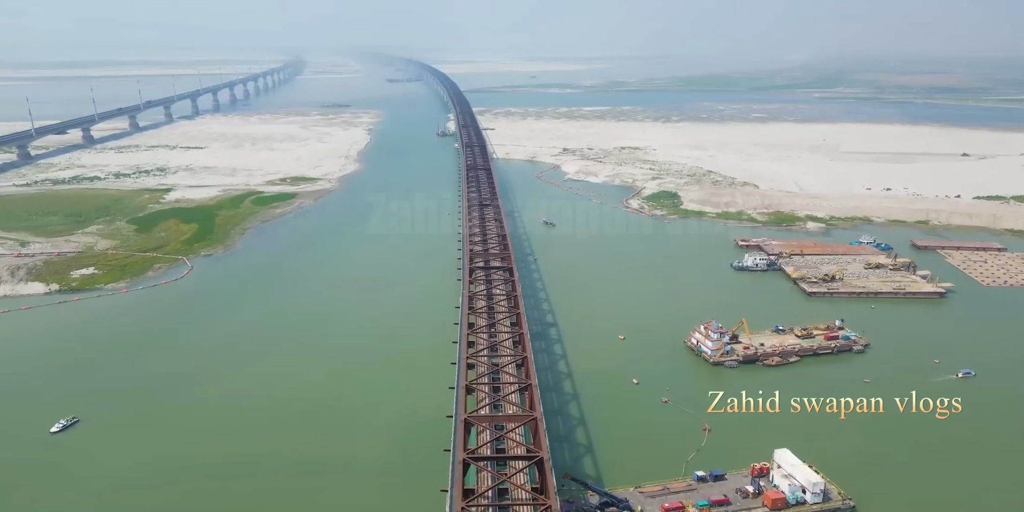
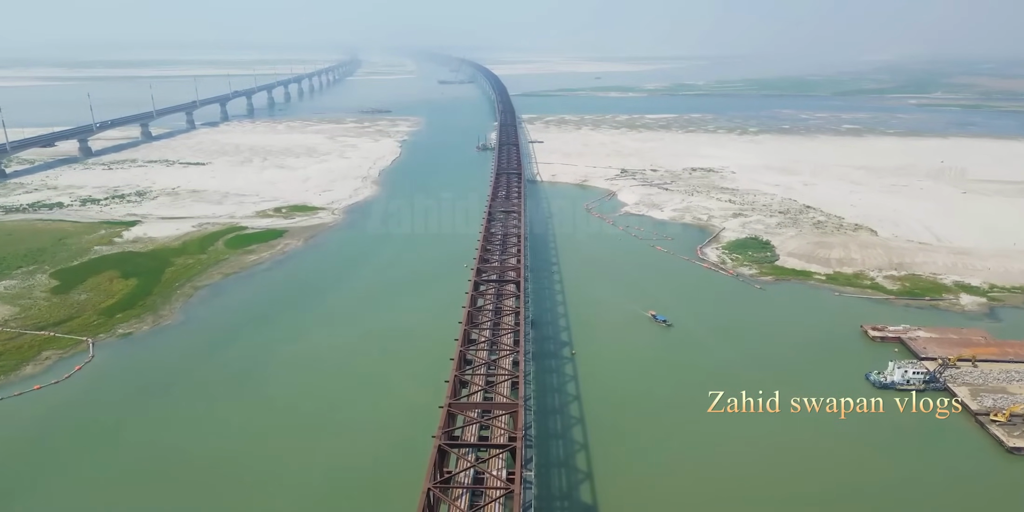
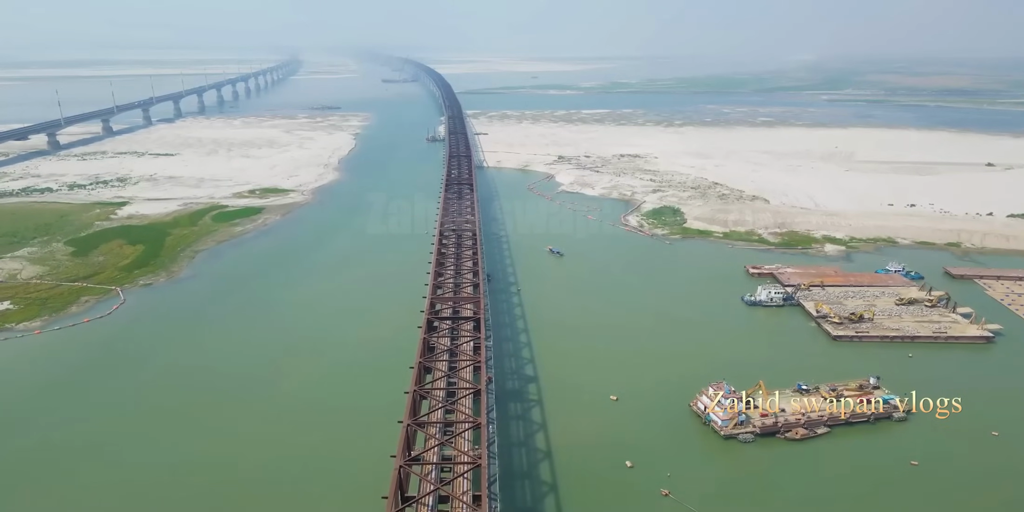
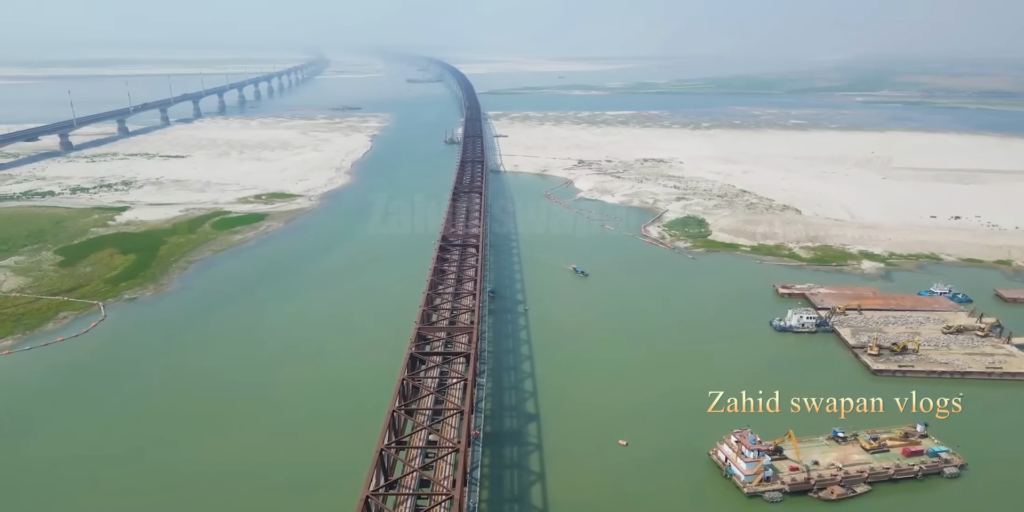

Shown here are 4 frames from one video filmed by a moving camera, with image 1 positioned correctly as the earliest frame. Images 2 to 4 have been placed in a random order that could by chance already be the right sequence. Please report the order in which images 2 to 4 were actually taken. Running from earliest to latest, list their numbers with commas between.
3, 4, 2
